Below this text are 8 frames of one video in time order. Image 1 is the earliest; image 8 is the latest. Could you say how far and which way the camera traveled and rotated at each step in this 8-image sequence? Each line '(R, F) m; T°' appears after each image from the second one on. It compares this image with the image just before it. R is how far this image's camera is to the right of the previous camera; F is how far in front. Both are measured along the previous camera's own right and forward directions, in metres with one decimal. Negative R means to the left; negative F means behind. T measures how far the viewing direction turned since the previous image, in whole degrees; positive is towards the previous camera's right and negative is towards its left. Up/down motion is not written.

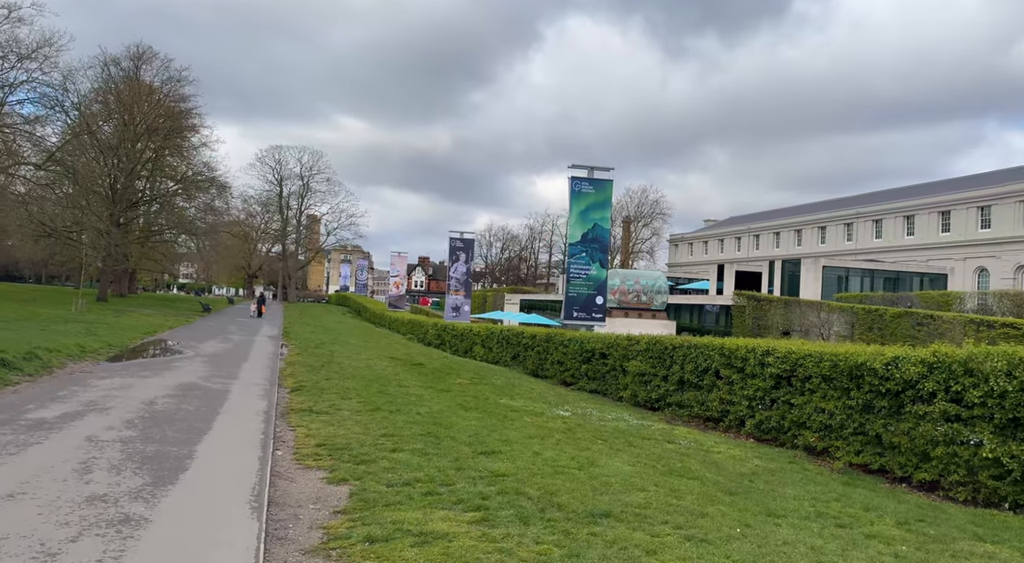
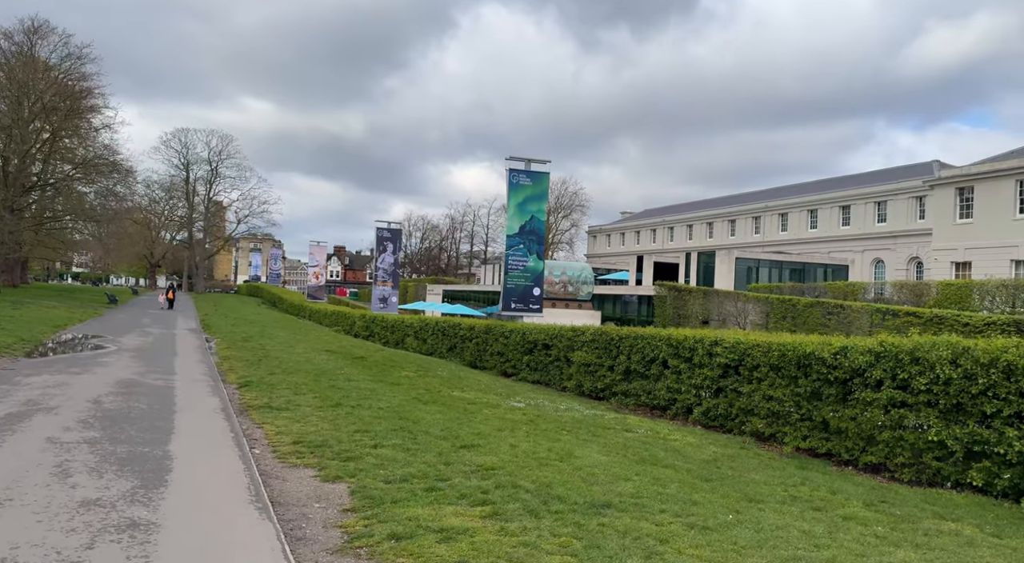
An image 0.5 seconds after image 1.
(-0.6, 0.0) m; +6°
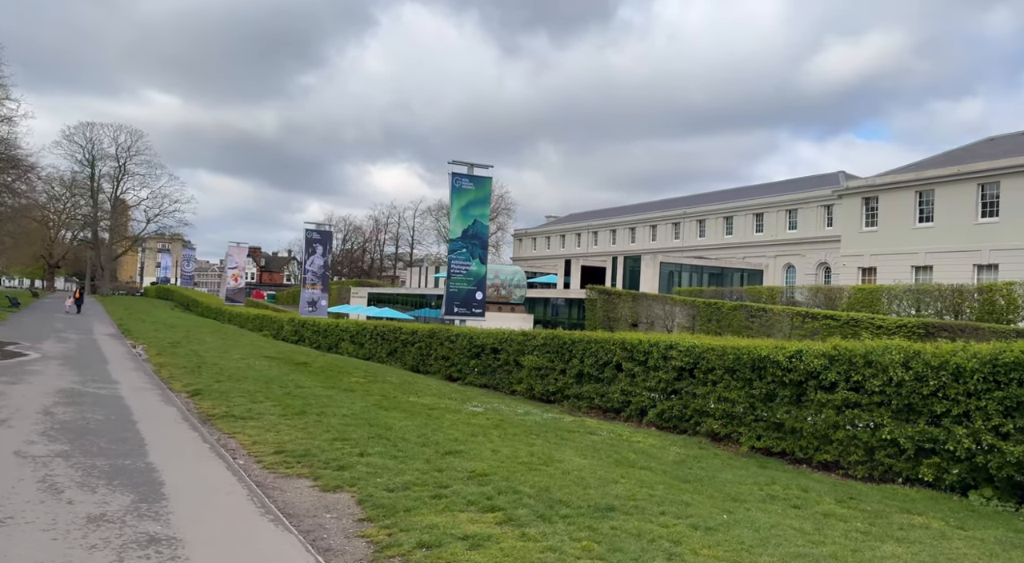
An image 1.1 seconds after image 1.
(-0.6, 0.0) m; +6°
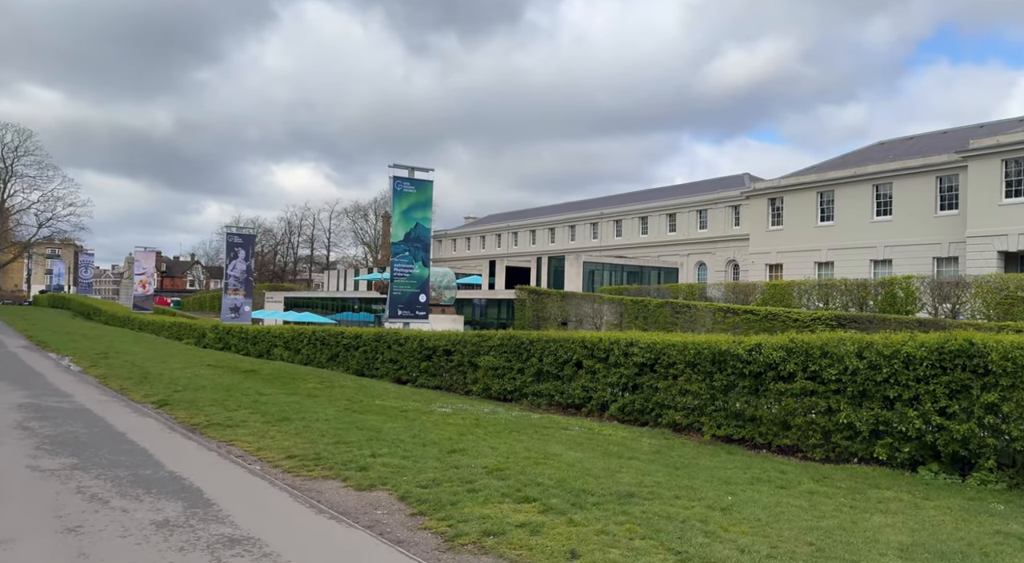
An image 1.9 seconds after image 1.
(-0.9, -0.3) m; +6°
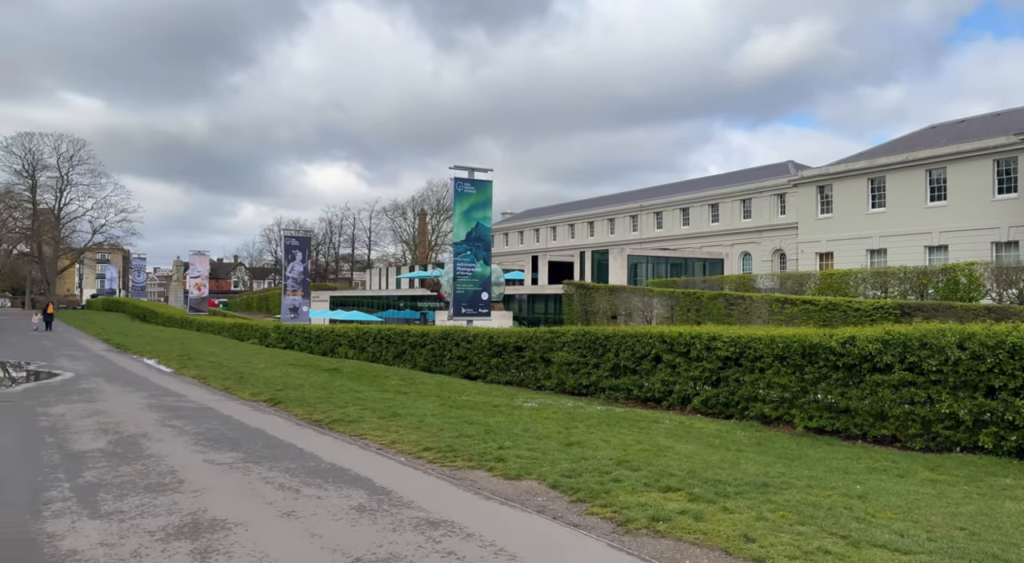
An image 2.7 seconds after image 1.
(-0.8, -0.4) m; -3°
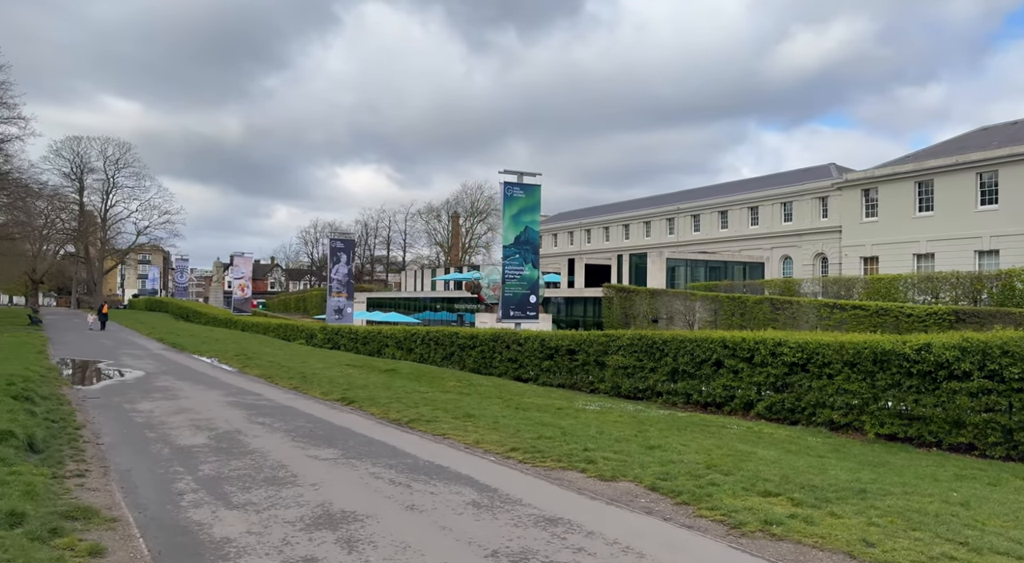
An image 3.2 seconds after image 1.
(-0.6, -0.2) m; -3°
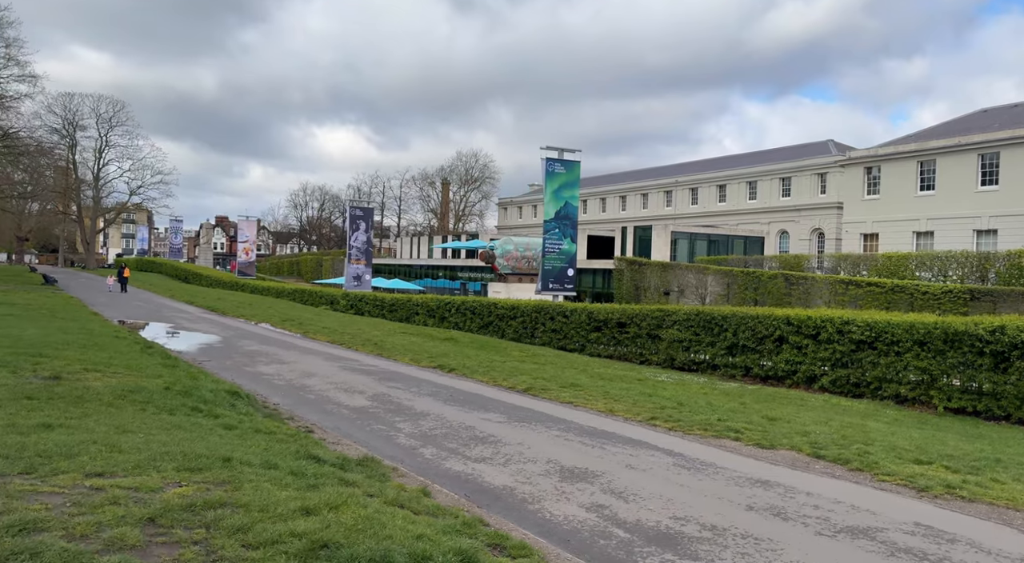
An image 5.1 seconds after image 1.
(-1.8, -0.6) m; 0°
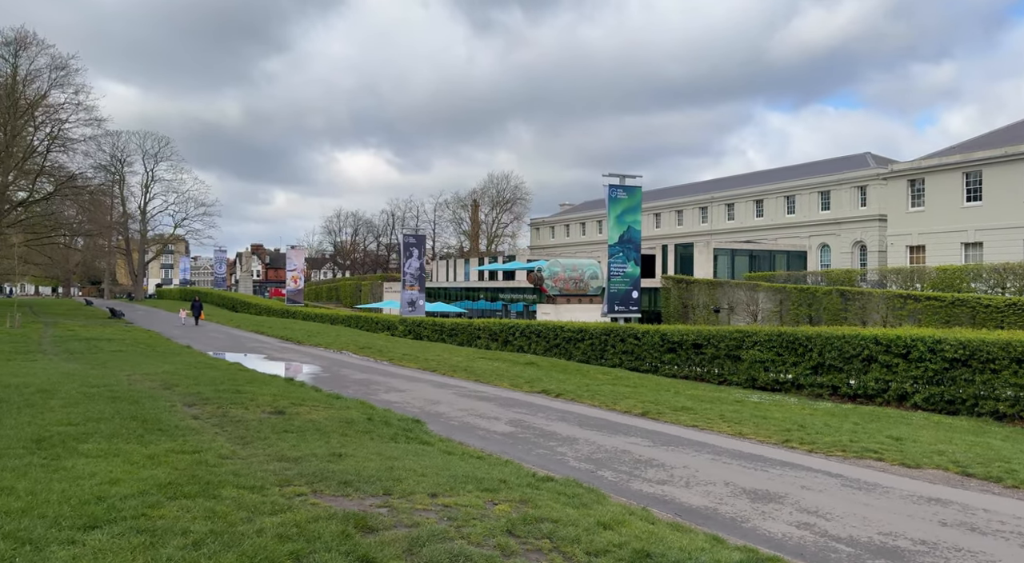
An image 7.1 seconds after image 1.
(-1.2, -0.6) m; -3°
